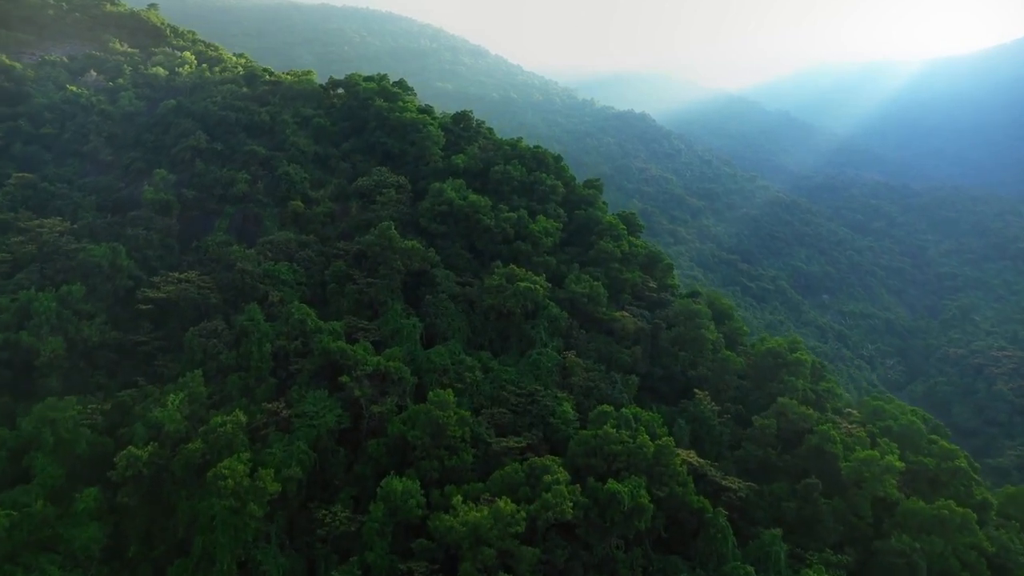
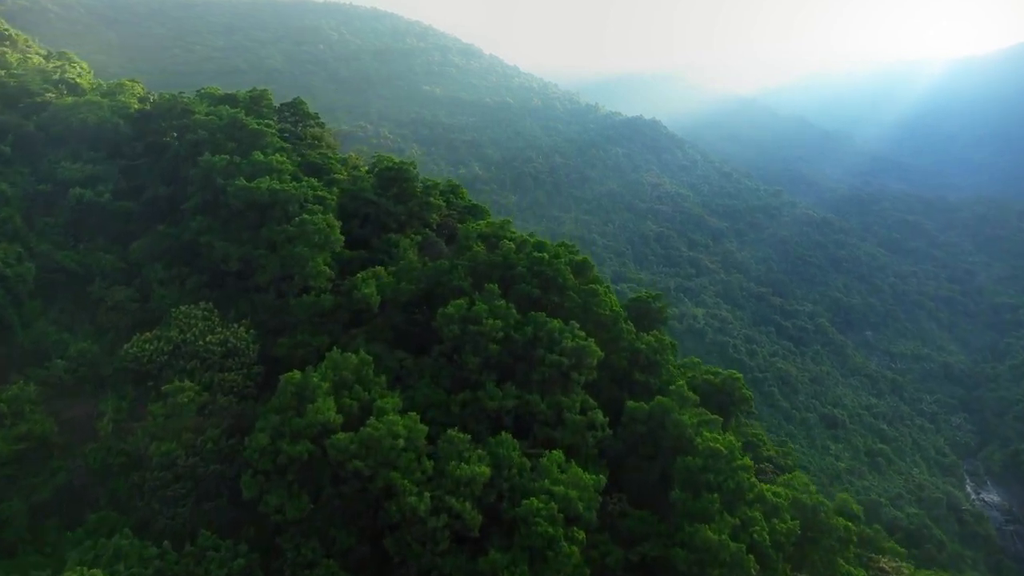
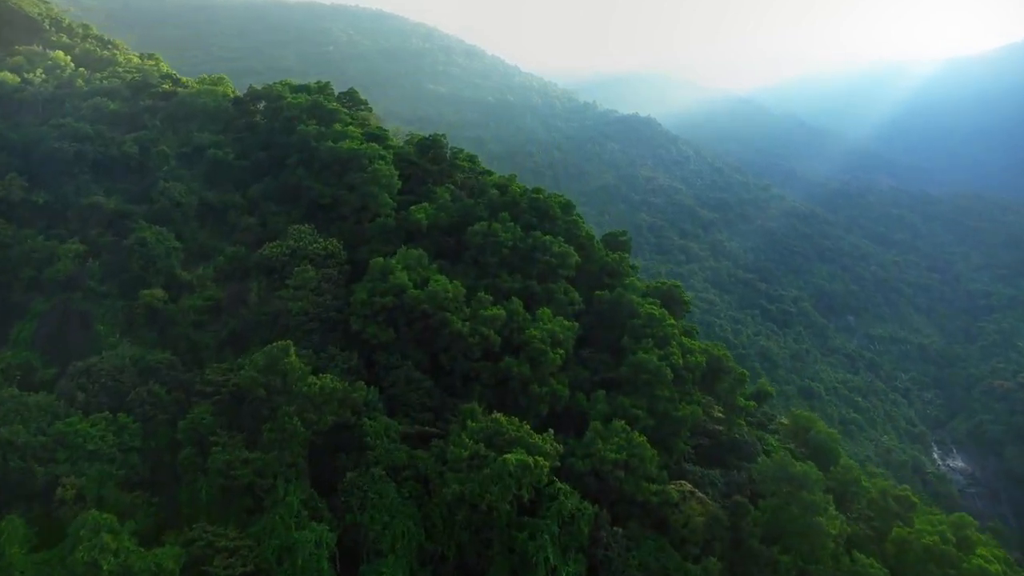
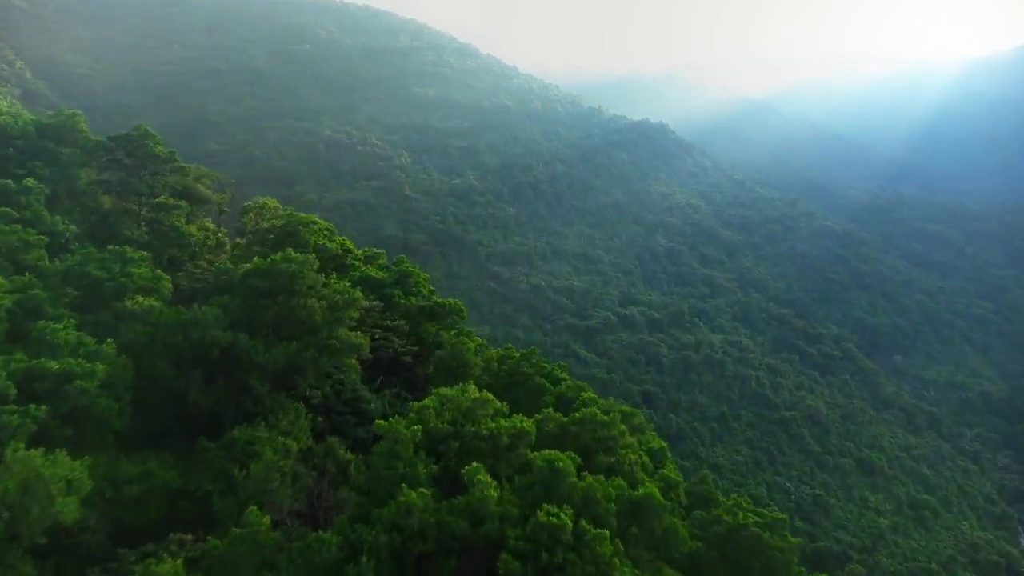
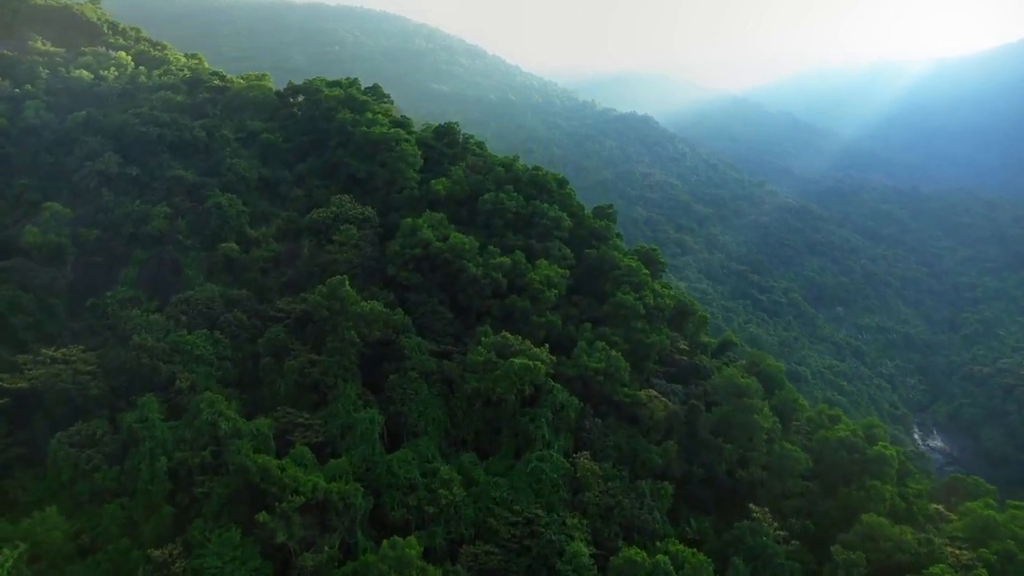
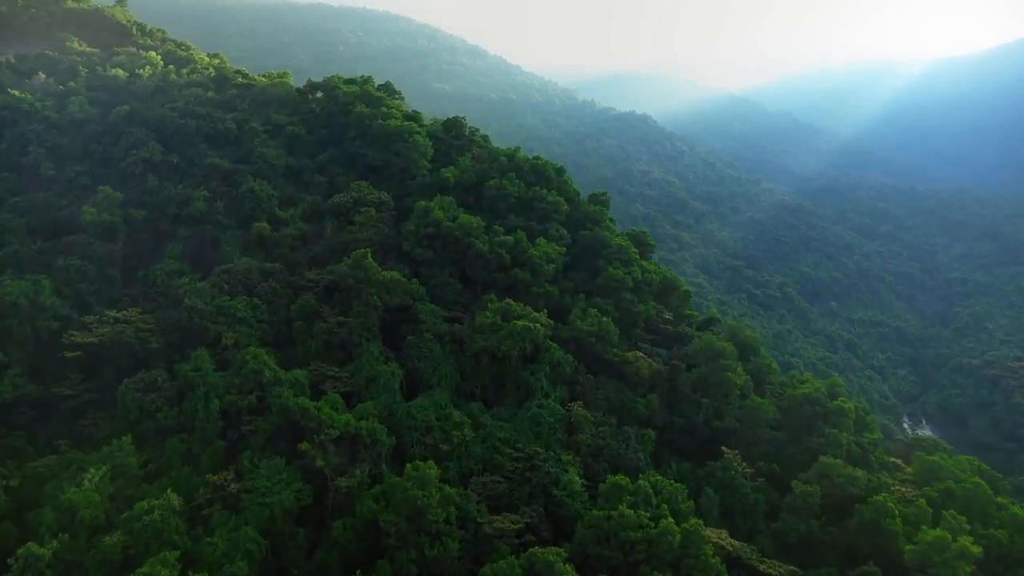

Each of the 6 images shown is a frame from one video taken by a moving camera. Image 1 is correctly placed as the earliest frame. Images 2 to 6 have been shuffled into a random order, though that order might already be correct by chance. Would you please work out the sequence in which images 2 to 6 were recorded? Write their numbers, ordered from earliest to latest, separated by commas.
6, 5, 3, 2, 4
